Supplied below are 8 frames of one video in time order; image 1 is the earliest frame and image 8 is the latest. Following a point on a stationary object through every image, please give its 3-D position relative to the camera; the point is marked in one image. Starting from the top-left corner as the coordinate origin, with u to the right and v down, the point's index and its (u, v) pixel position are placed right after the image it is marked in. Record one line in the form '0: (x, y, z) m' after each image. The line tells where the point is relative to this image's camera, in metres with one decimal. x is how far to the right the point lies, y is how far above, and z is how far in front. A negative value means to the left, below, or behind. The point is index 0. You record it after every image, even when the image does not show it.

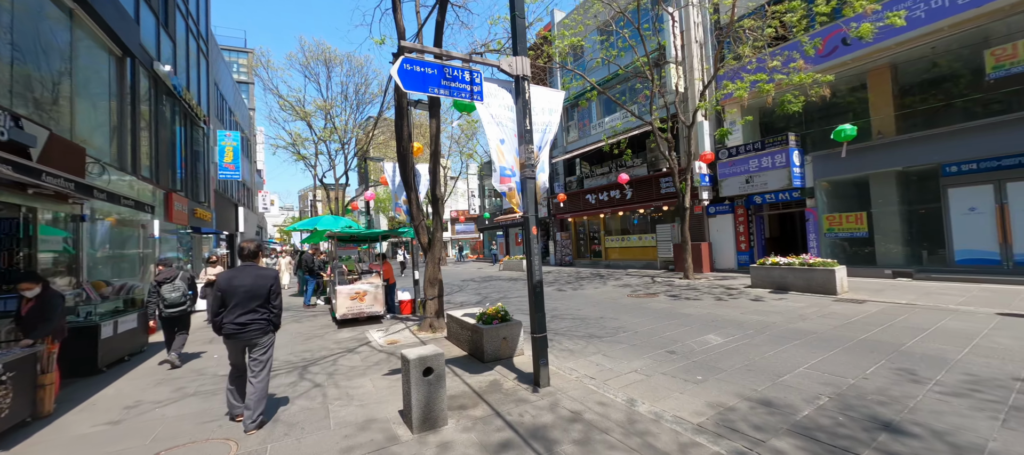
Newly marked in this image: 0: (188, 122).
0: (-11.4, +3.7, +13.5) m
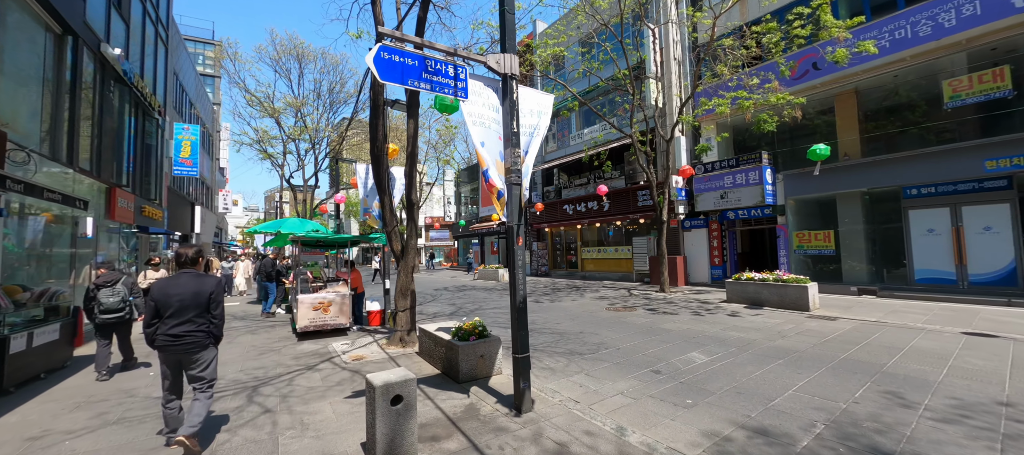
0: (-12.1, +3.7, +12.4) m
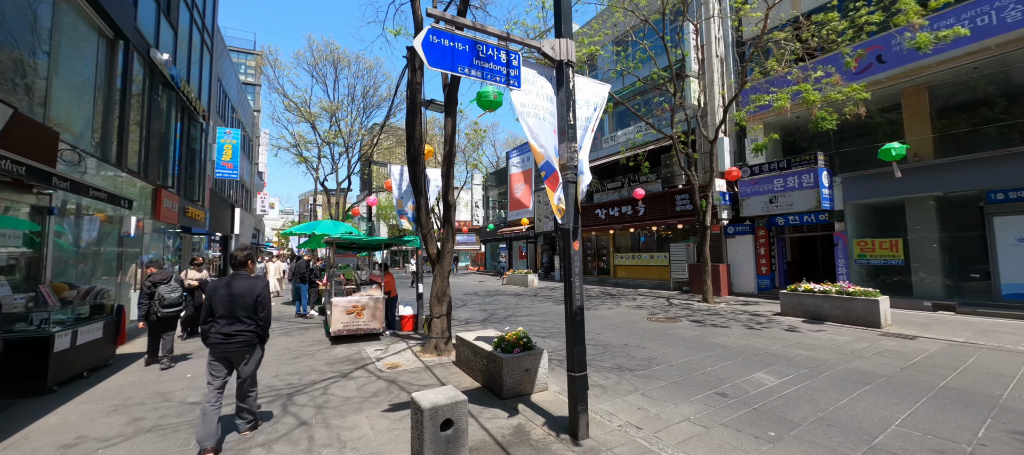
0: (-11.0, +3.7, +12.8) m
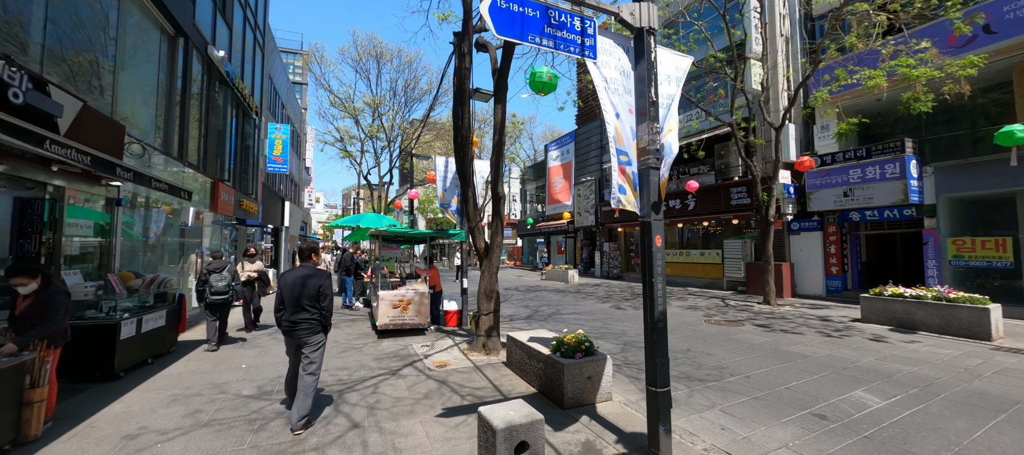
0: (-9.5, +4.0, +13.3) m
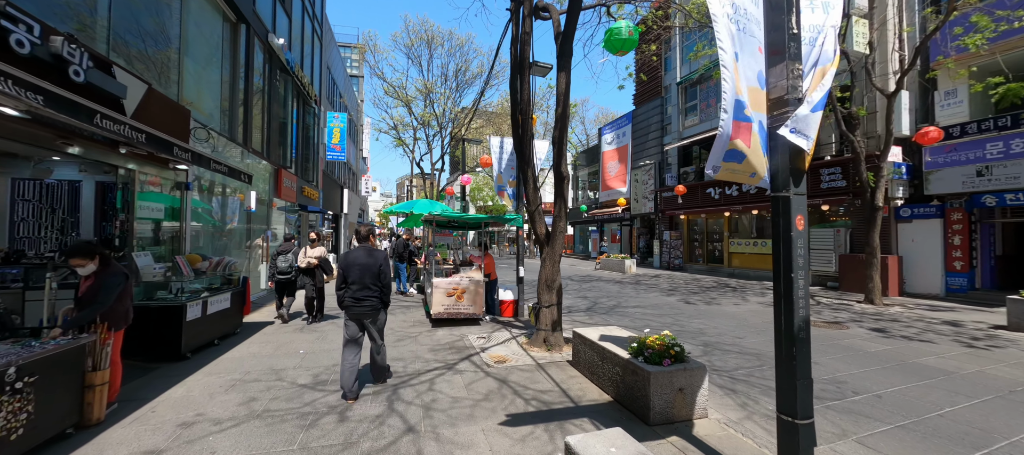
0: (-7.5, +4.5, +13.6) m
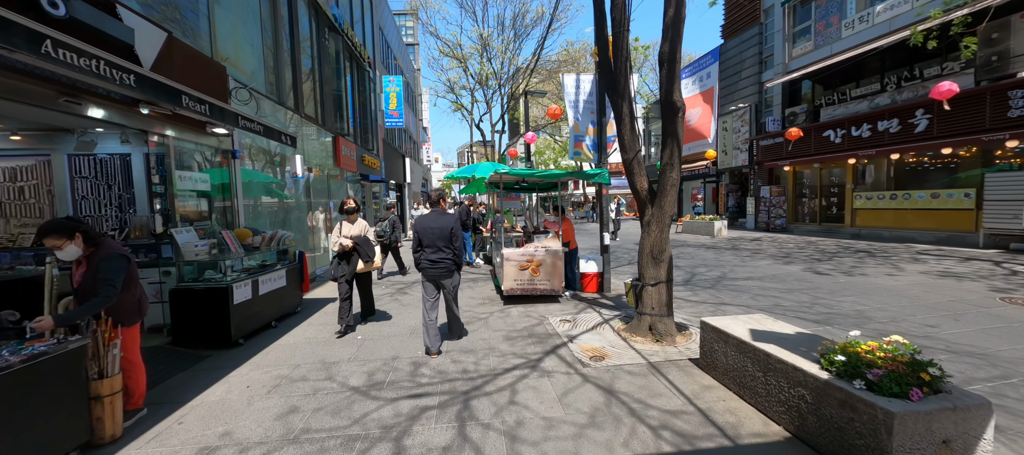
0: (-5.3, +5.5, +12.9) m
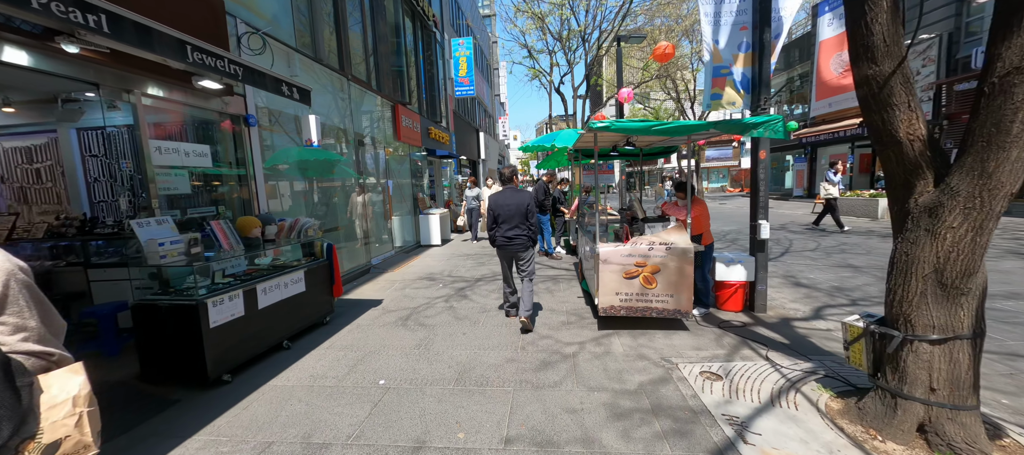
0: (-2.8, +6.1, +11.4) m
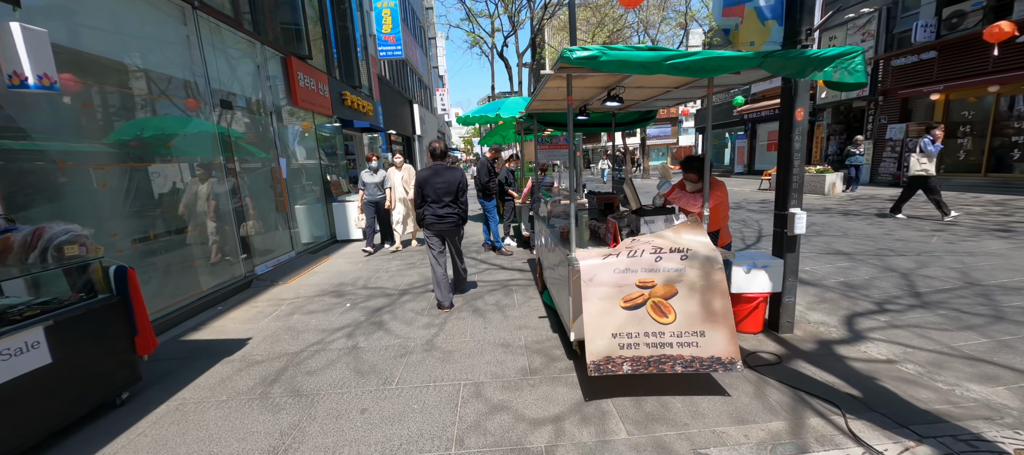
0: (-4.5, +6.3, +8.9) m
